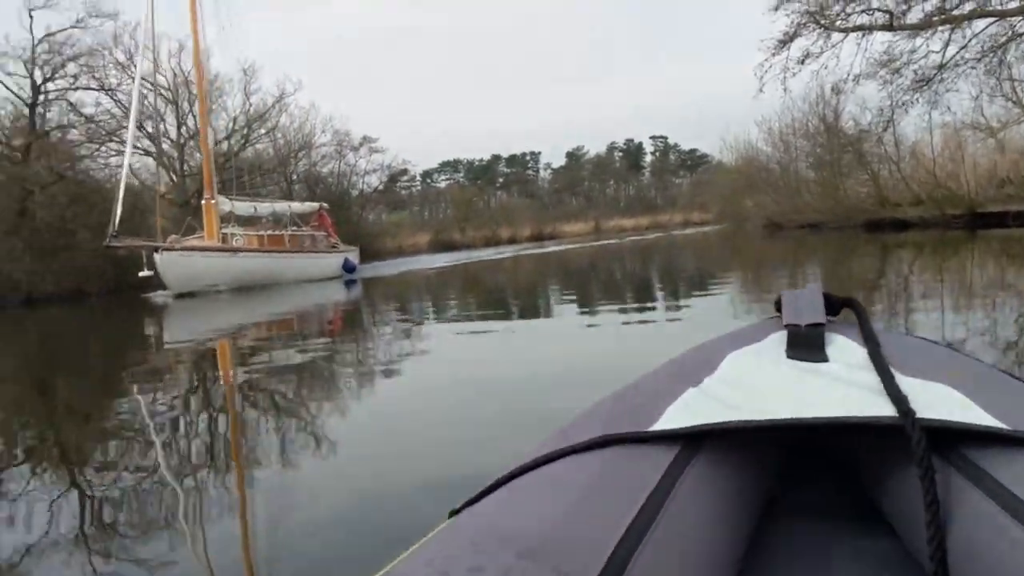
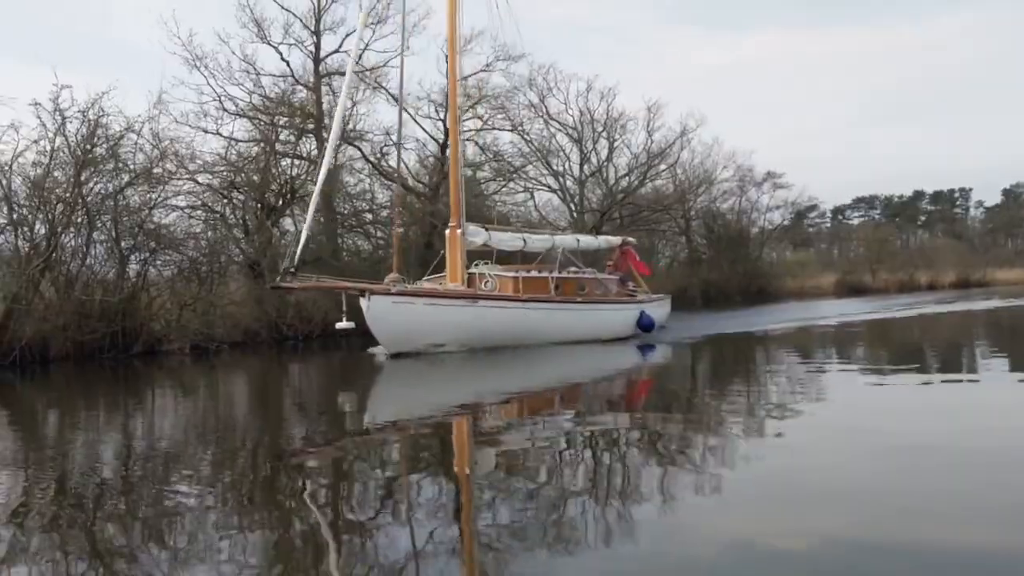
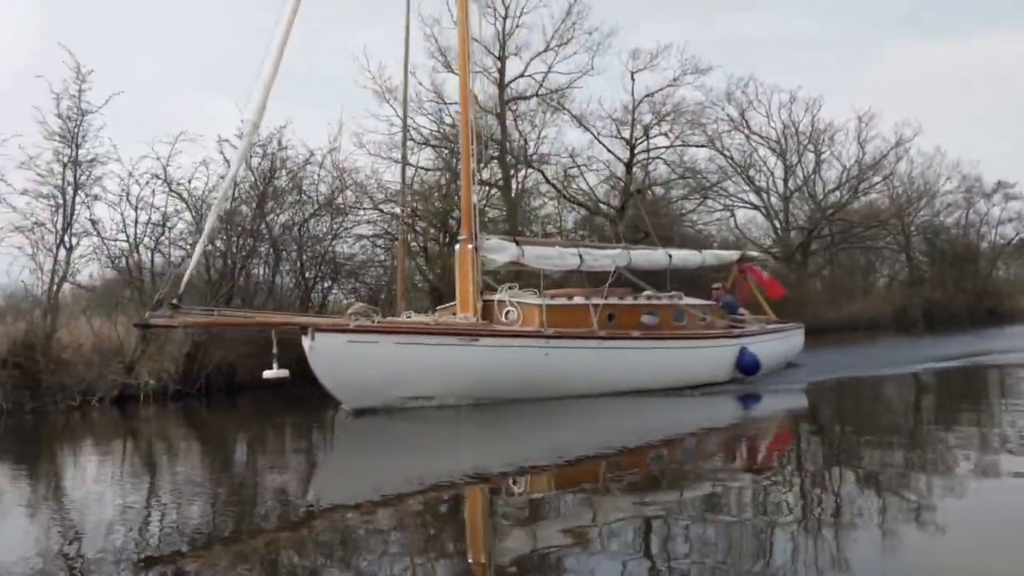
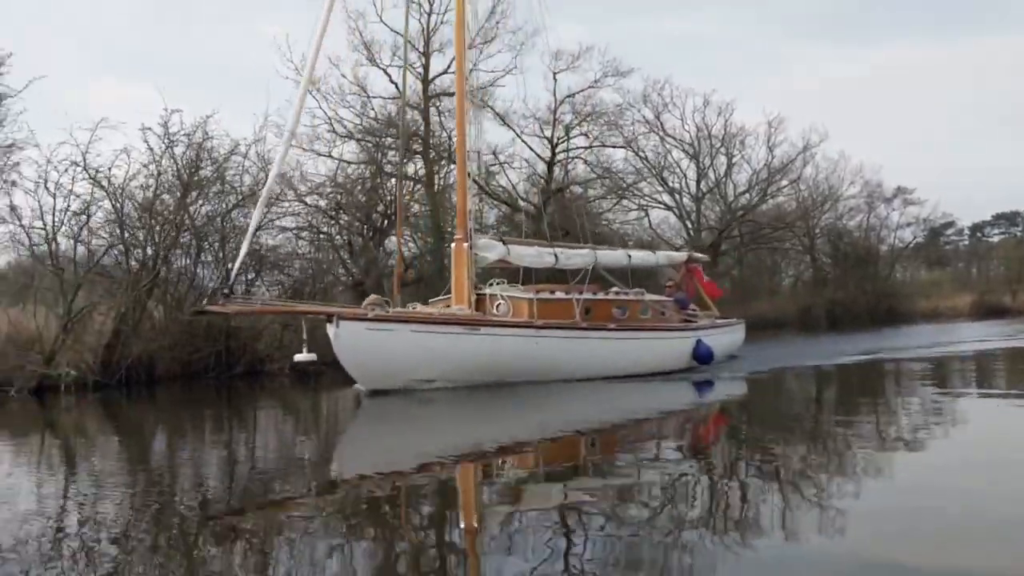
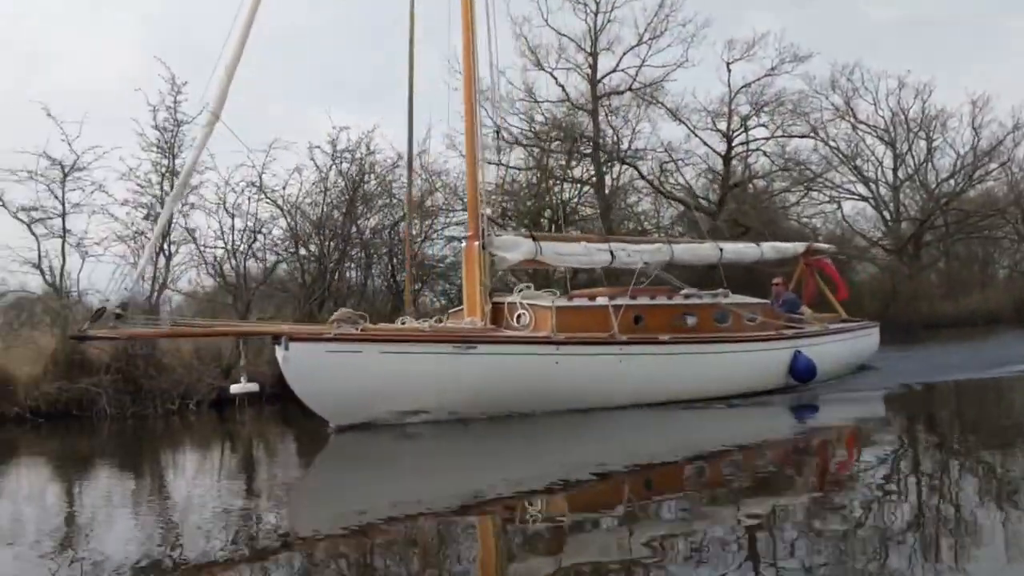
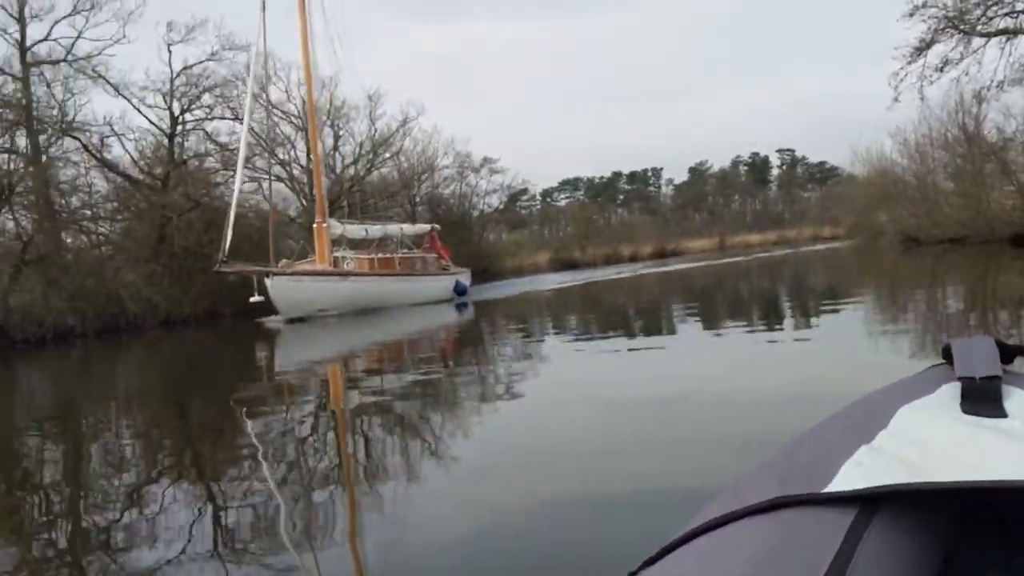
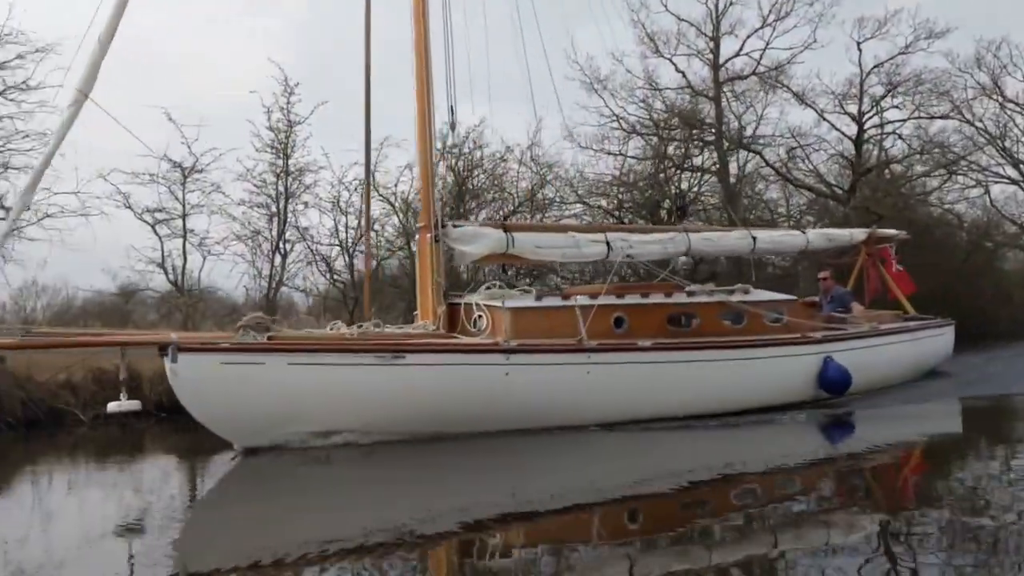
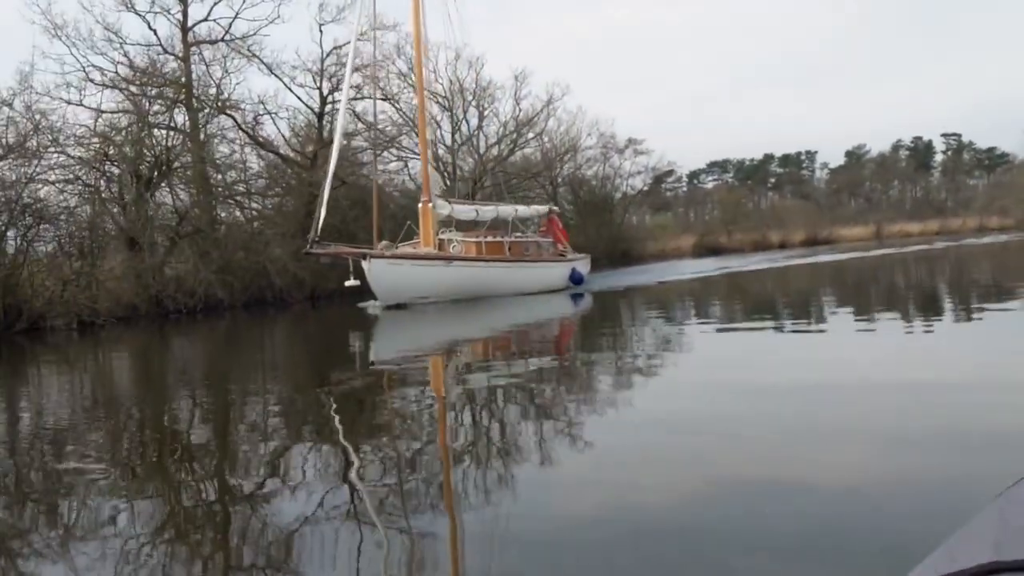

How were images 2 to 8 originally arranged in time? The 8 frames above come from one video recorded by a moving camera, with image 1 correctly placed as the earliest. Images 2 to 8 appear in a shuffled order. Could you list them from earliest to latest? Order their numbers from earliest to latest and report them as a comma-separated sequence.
6, 8, 2, 4, 3, 5, 7
